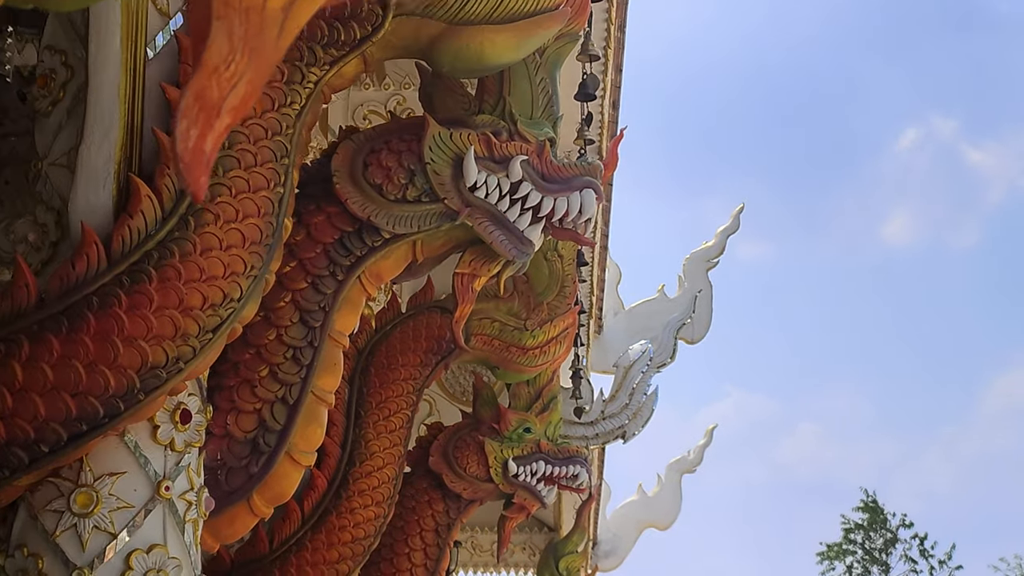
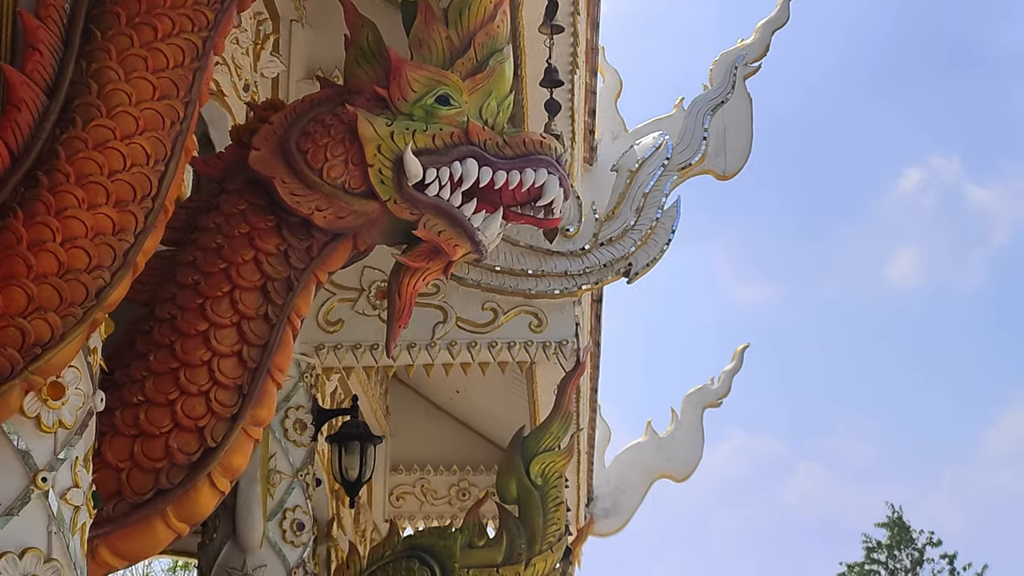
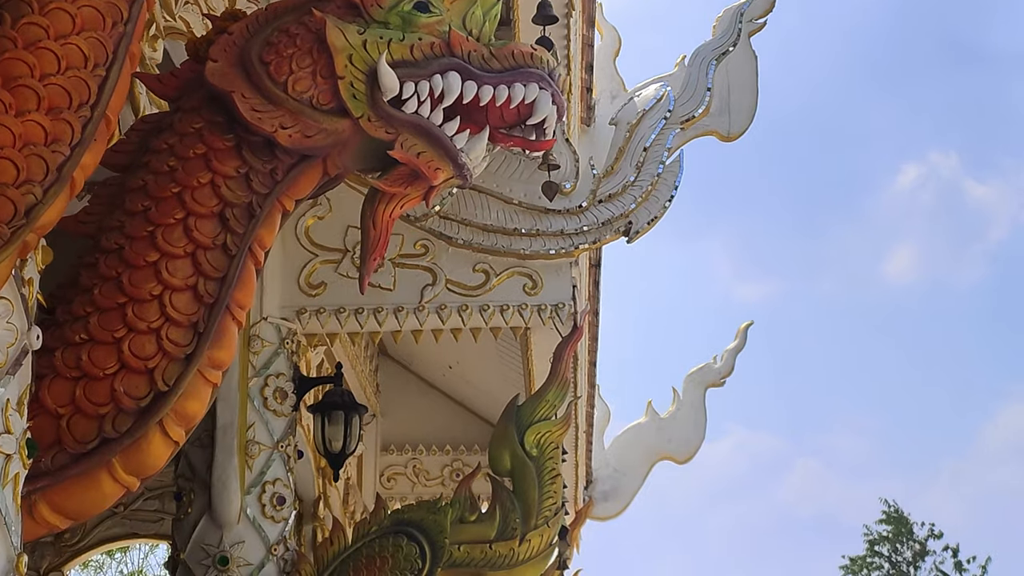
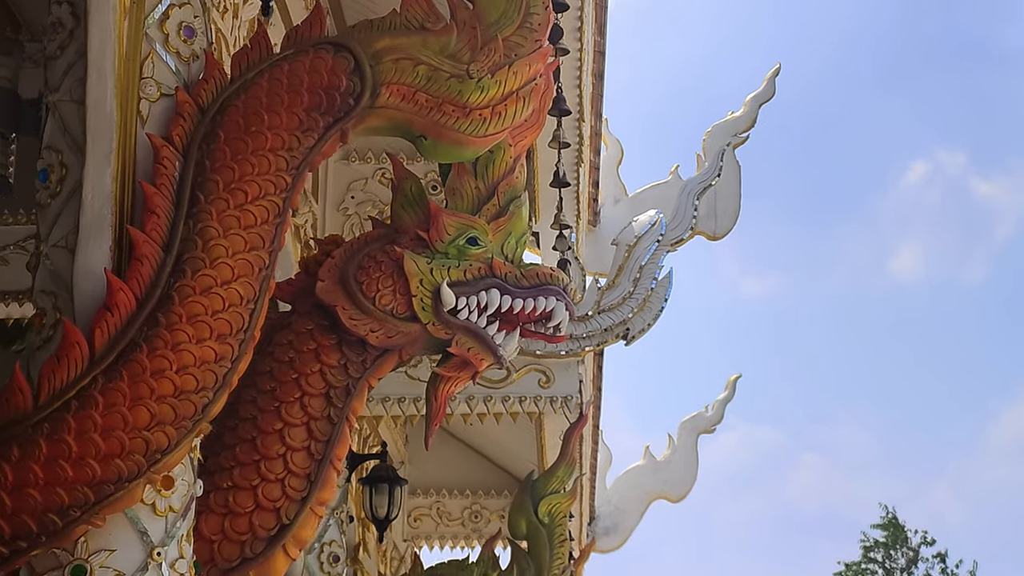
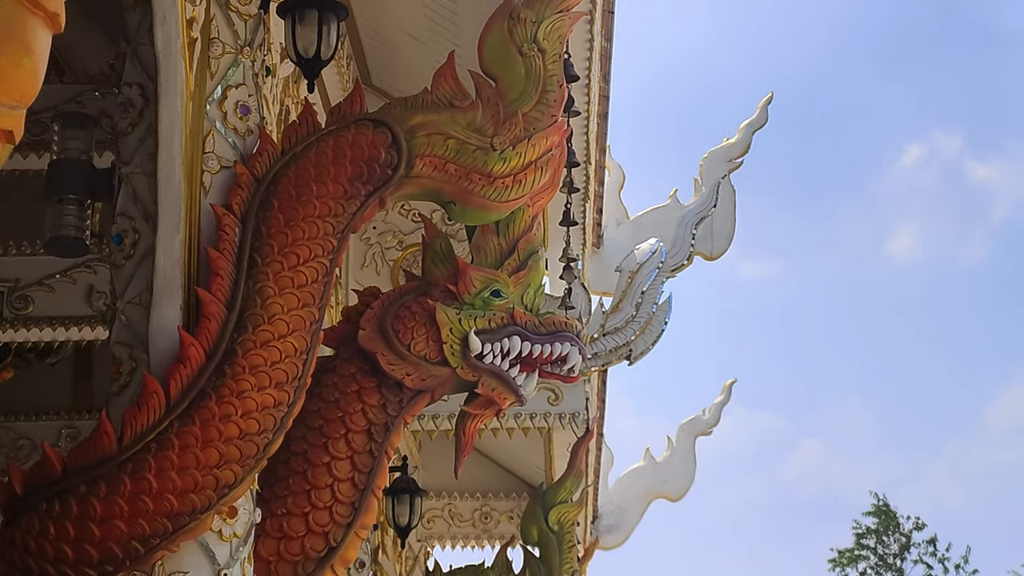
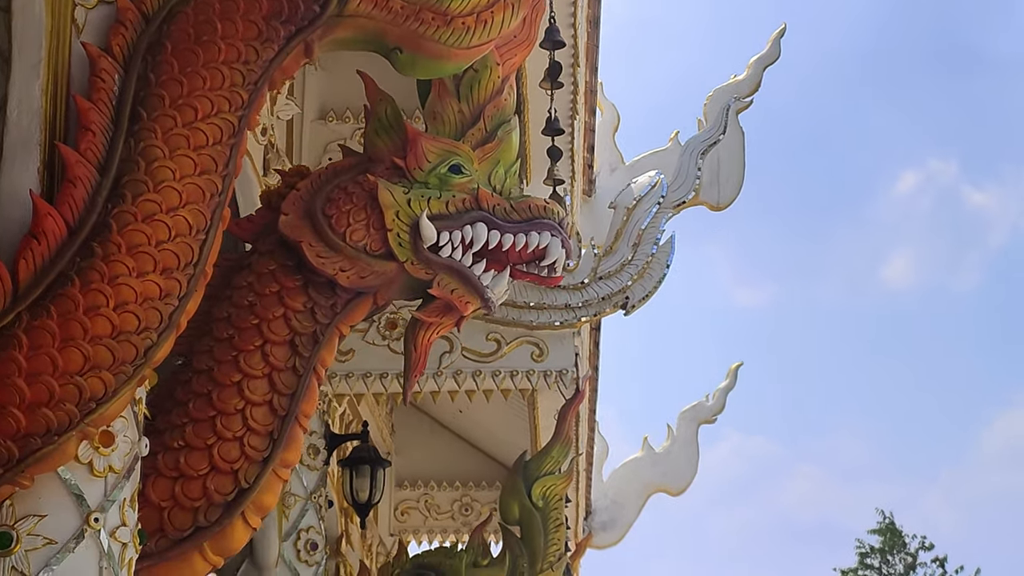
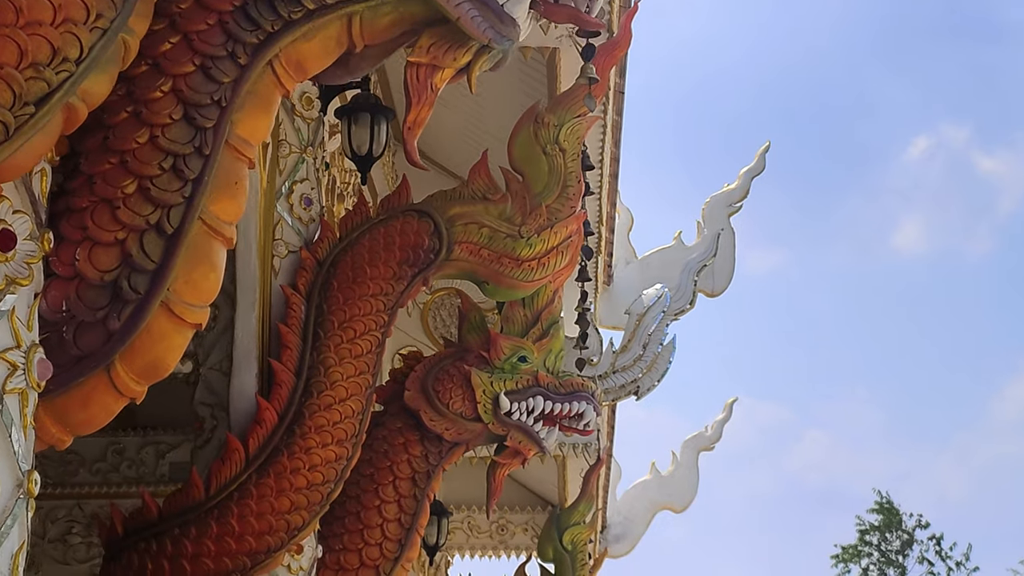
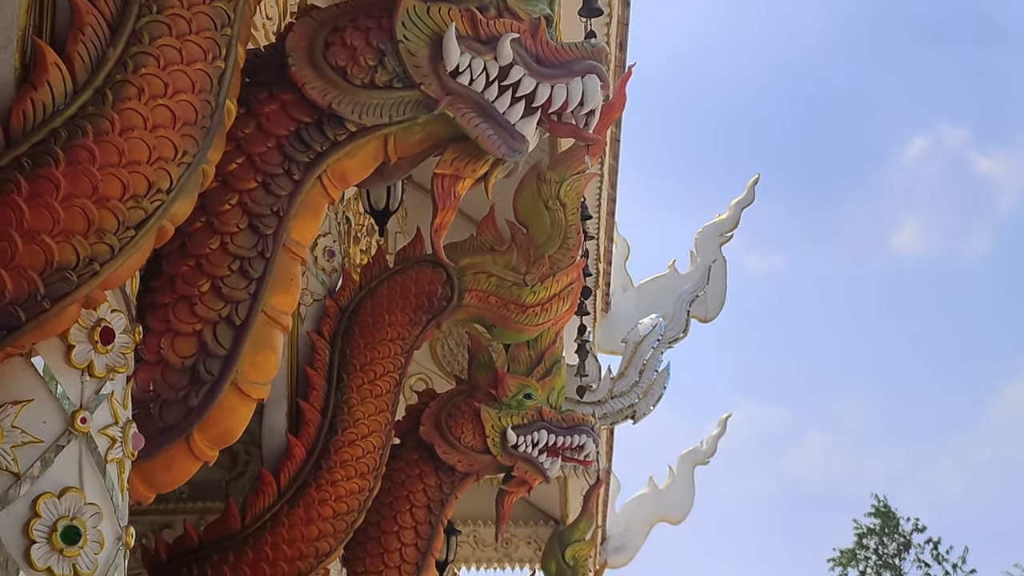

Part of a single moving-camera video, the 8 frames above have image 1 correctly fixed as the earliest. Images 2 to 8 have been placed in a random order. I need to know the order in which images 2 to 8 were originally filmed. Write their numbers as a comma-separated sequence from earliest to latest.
8, 7, 5, 4, 6, 2, 3
